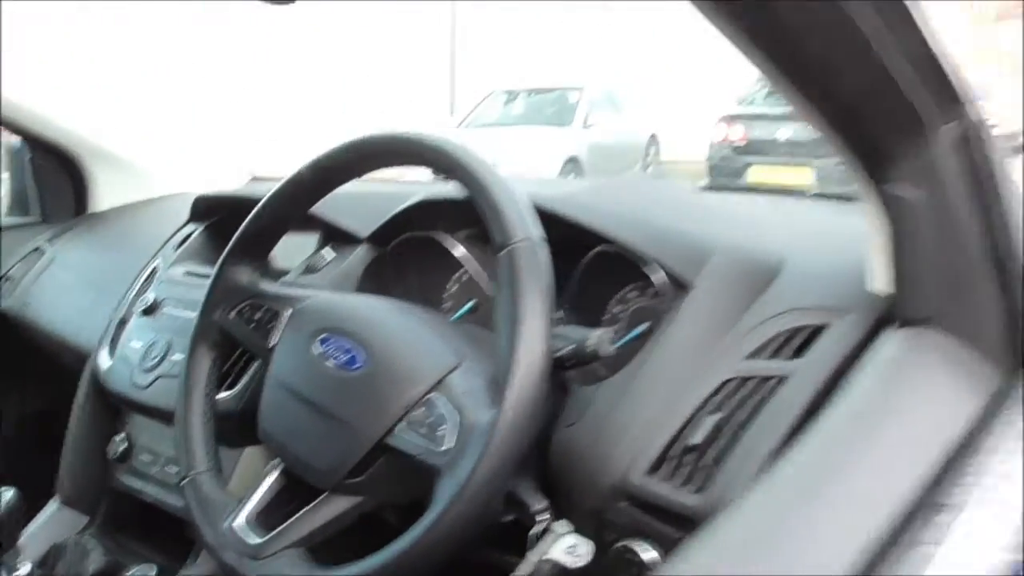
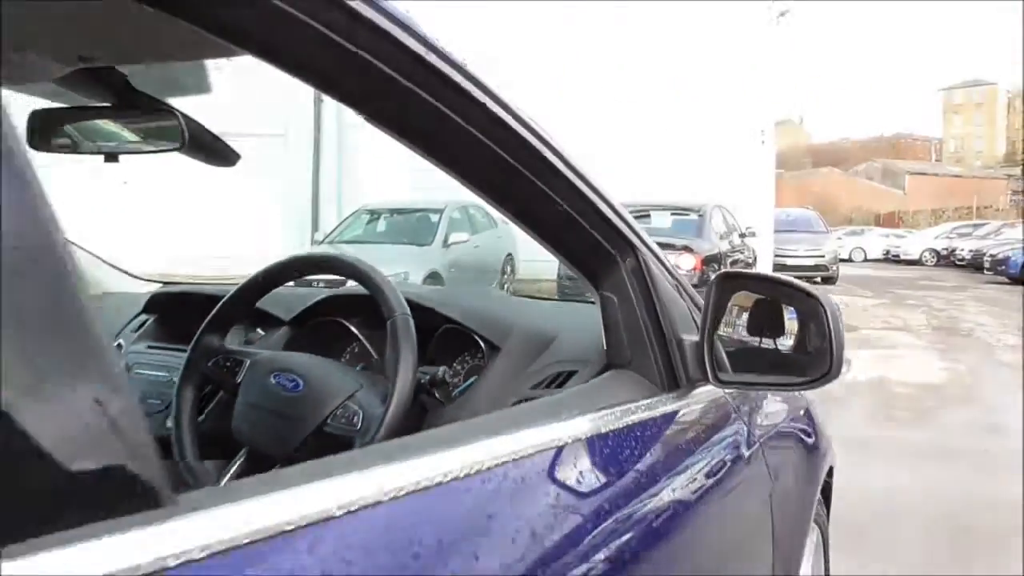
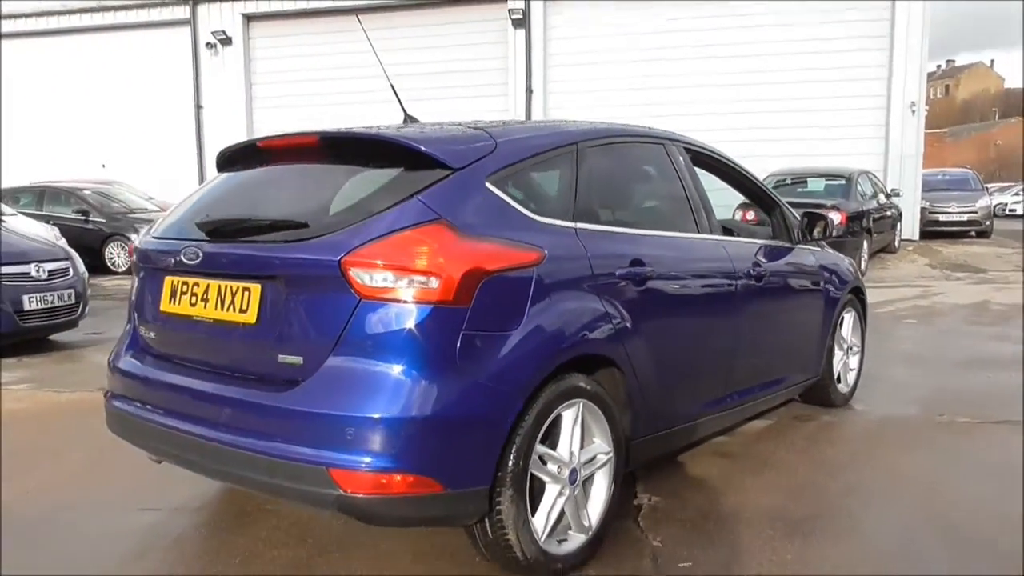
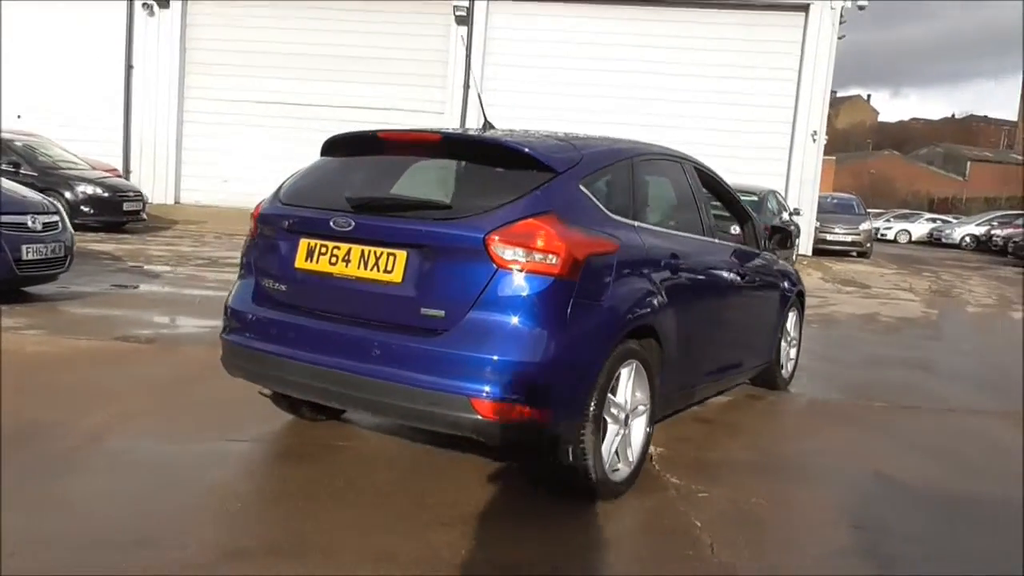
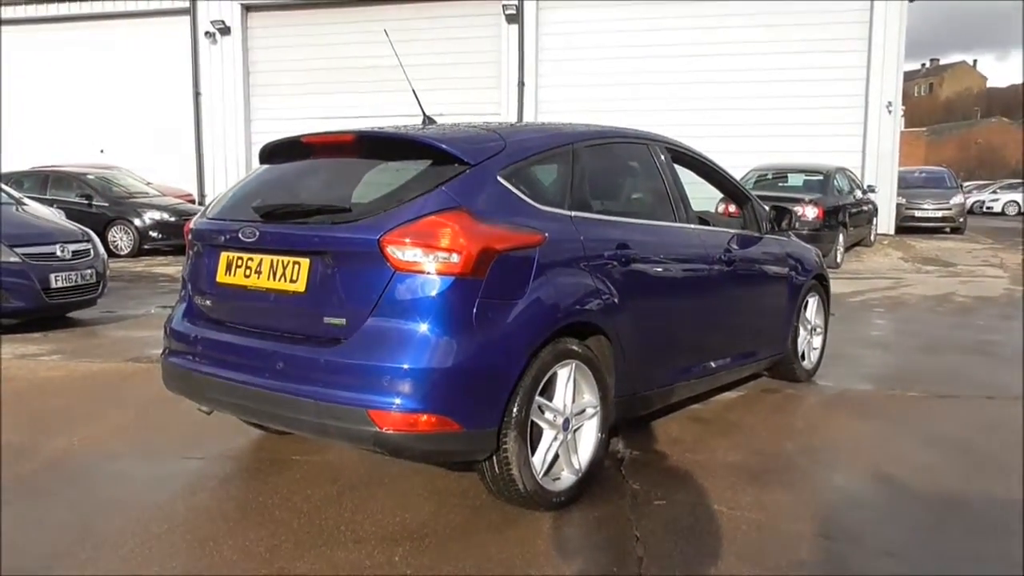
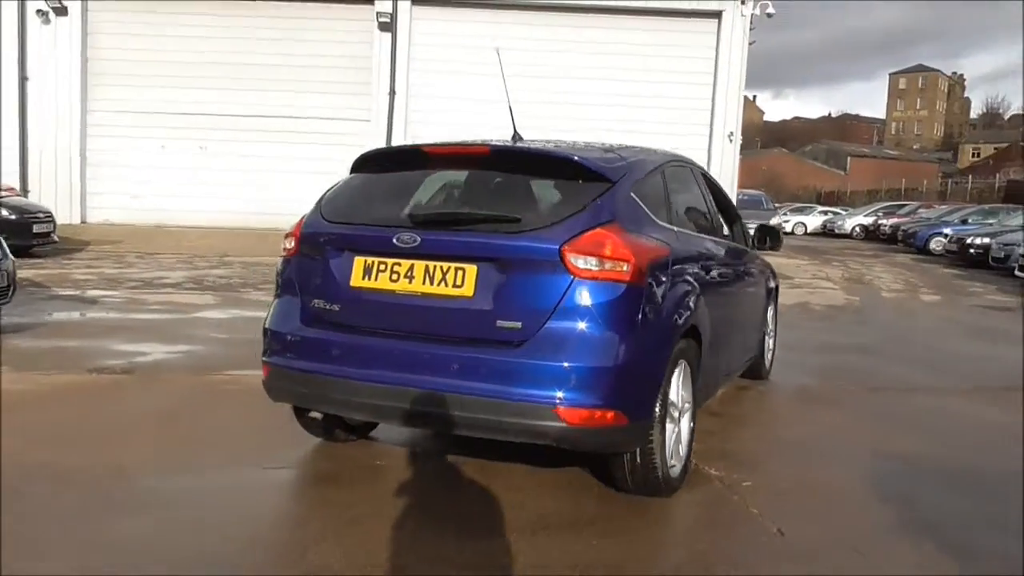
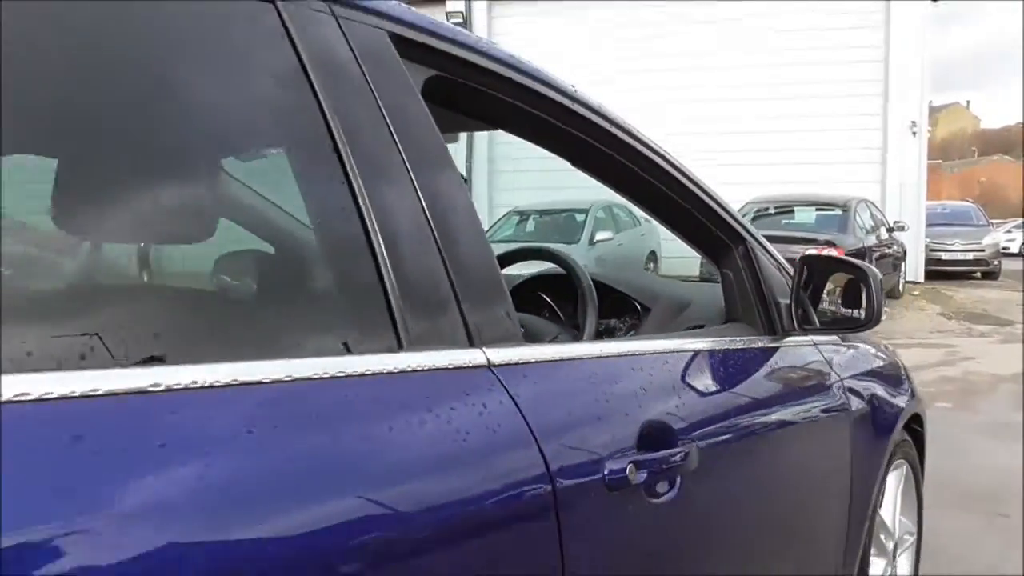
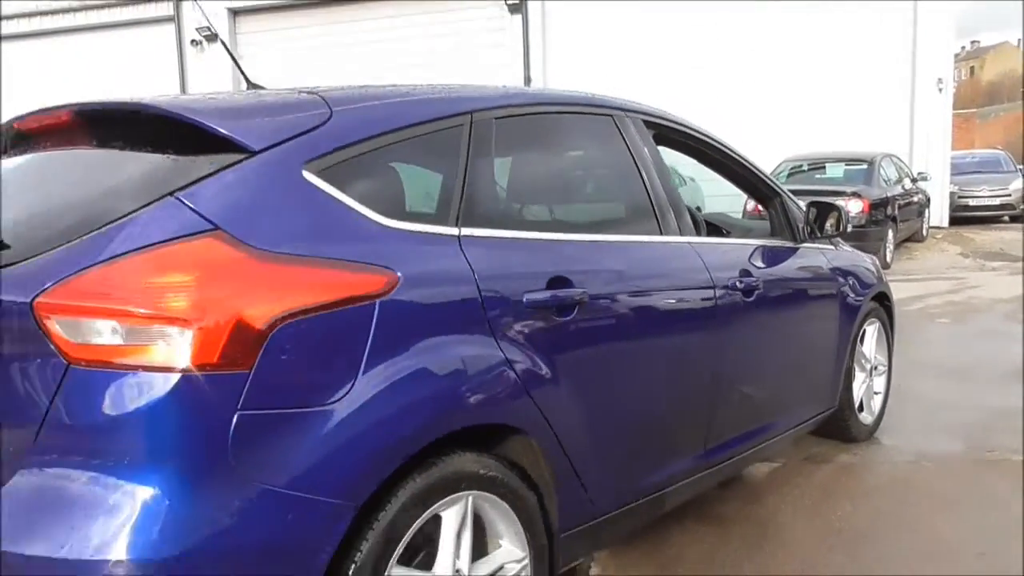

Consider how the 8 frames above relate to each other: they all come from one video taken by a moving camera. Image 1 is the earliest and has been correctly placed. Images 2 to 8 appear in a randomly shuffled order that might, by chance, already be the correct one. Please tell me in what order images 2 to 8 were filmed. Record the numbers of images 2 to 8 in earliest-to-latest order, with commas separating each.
2, 7, 8, 3, 5, 4, 6
